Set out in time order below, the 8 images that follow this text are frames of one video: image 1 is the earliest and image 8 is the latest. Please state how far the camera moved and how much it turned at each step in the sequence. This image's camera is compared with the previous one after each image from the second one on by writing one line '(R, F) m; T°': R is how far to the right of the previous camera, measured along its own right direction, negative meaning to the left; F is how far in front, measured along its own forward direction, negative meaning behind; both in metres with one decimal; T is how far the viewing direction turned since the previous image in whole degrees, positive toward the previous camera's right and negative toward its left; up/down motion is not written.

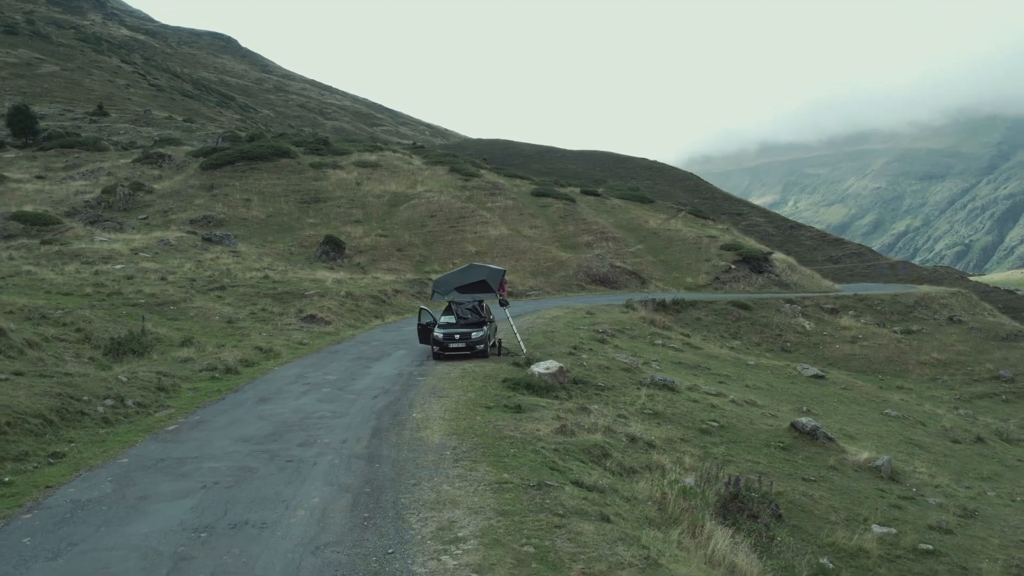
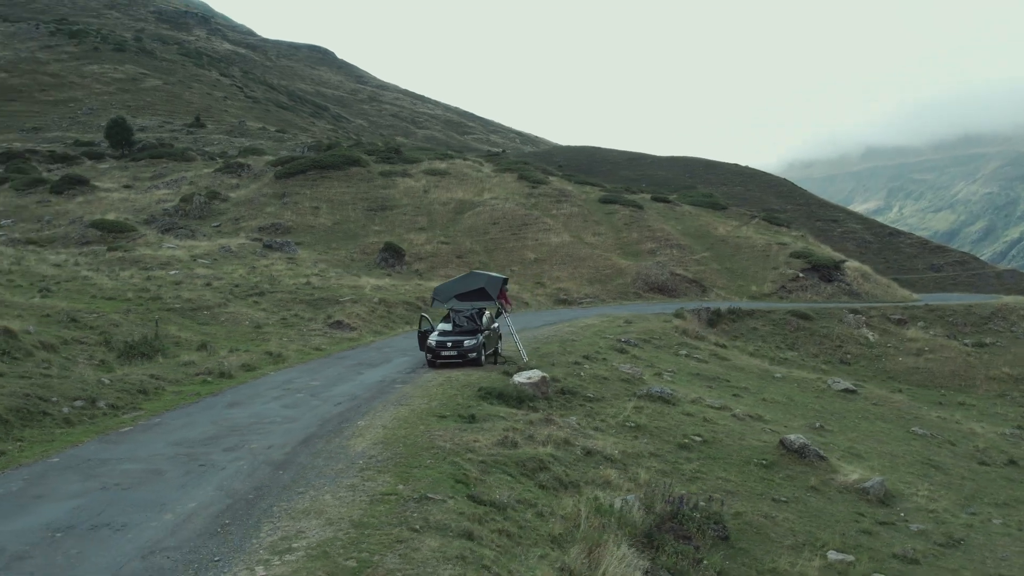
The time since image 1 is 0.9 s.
(+2.1, +0.2) m; -6°
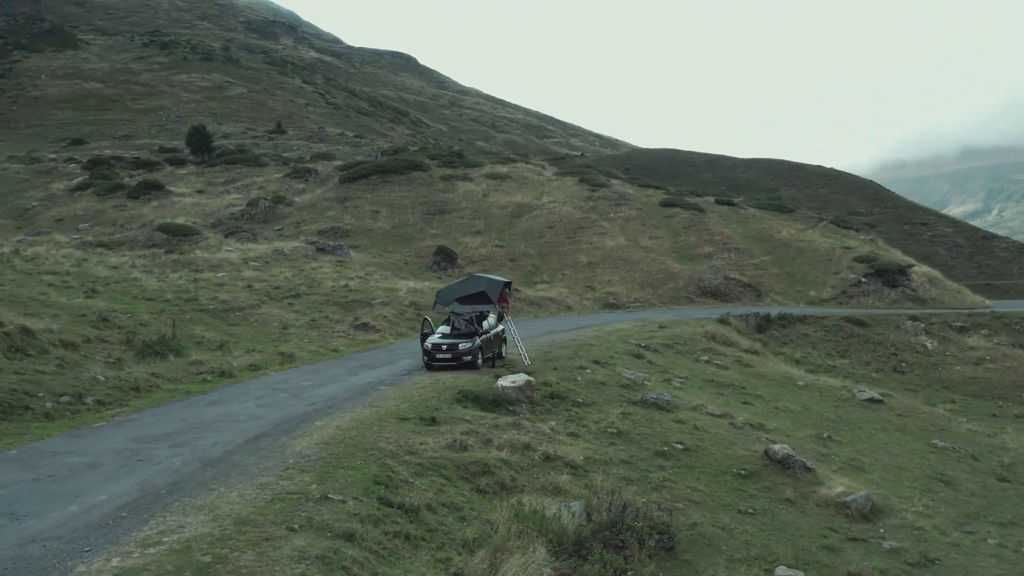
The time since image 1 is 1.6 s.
(+1.8, +0.1) m; -6°
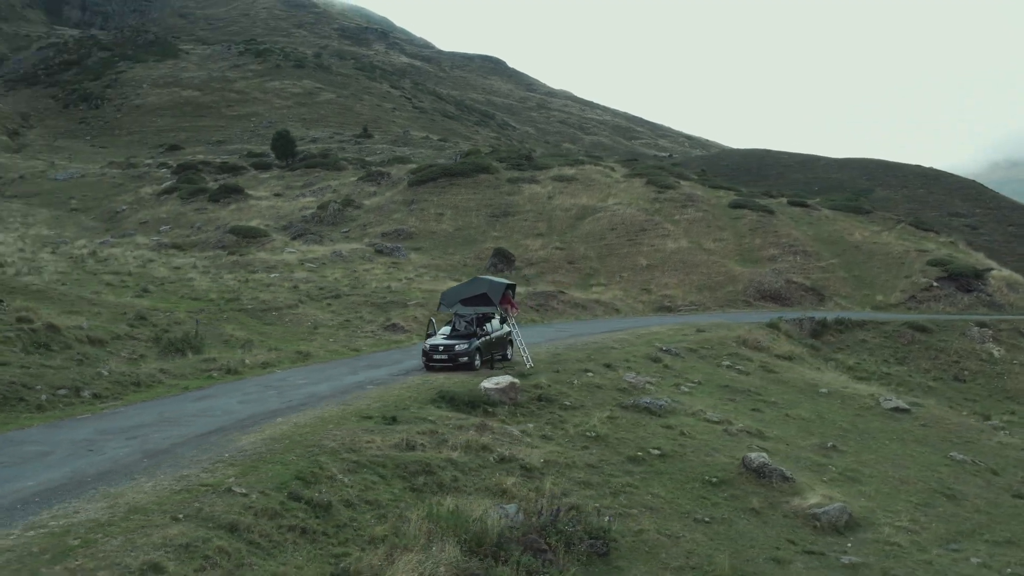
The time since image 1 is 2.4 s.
(+2.0, 0.0) m; -6°
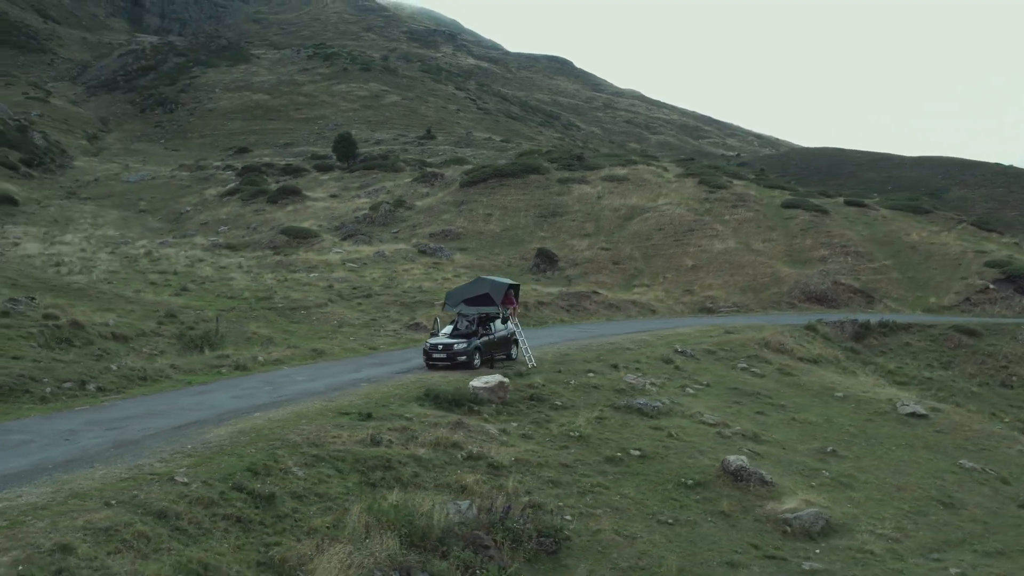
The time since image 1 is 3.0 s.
(+1.5, -0.1) m; -5°
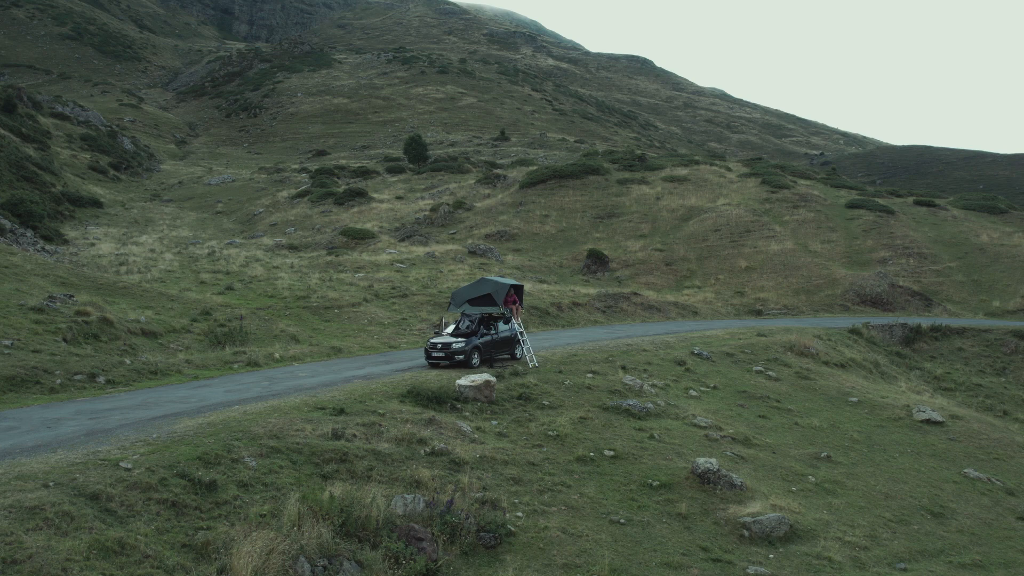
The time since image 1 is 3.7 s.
(+1.9, -0.2) m; -6°
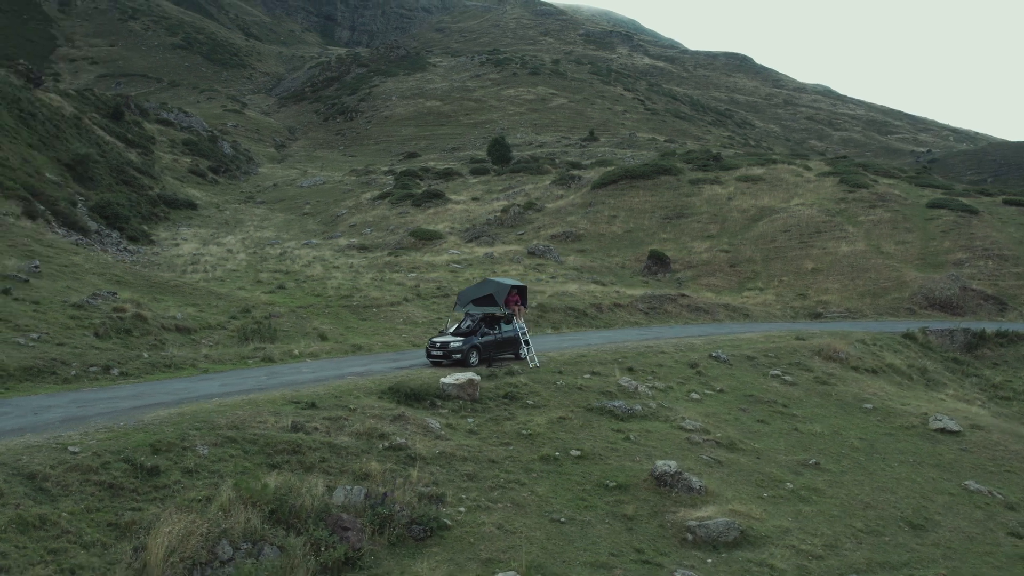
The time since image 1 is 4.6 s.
(+2.3, -0.2) m; -7°
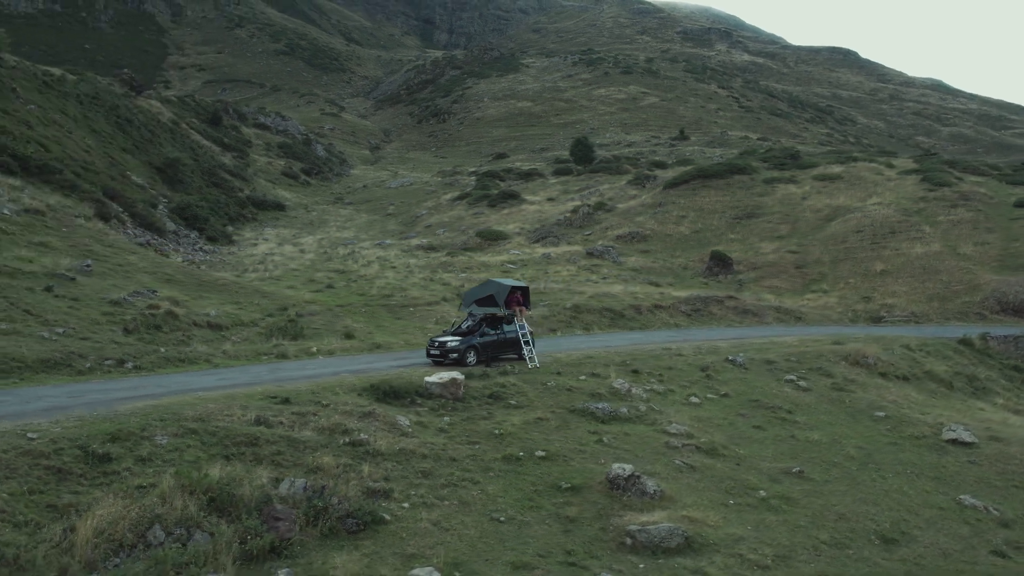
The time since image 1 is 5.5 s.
(+2.3, 0.0) m; -7°
